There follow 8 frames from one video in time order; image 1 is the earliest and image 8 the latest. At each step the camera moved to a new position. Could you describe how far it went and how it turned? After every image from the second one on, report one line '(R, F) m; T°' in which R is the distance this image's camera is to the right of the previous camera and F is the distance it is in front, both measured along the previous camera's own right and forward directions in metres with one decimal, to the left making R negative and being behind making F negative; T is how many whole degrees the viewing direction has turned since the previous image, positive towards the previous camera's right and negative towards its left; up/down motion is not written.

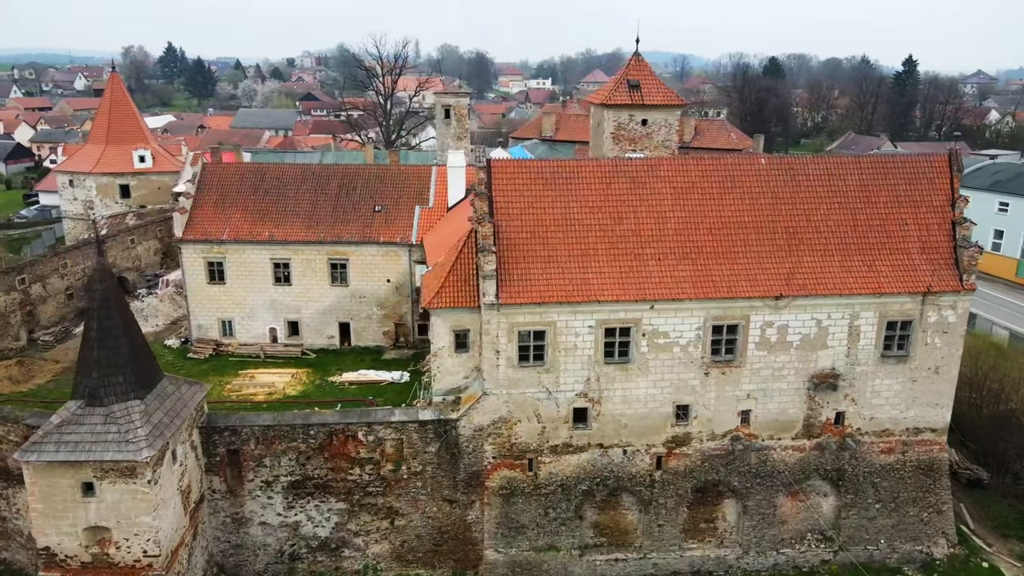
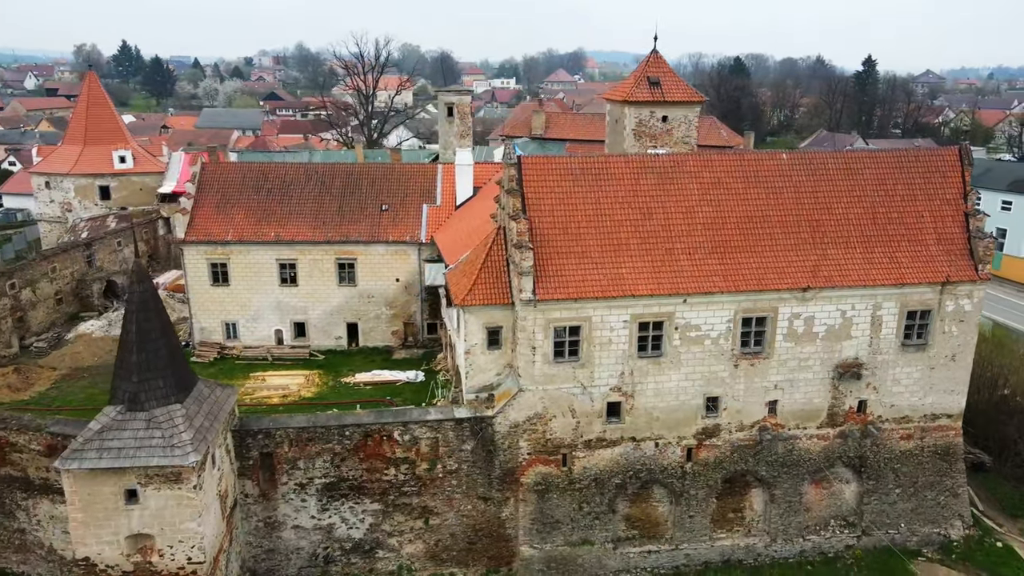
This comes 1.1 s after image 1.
(-1.8, 0.0) m; +3°
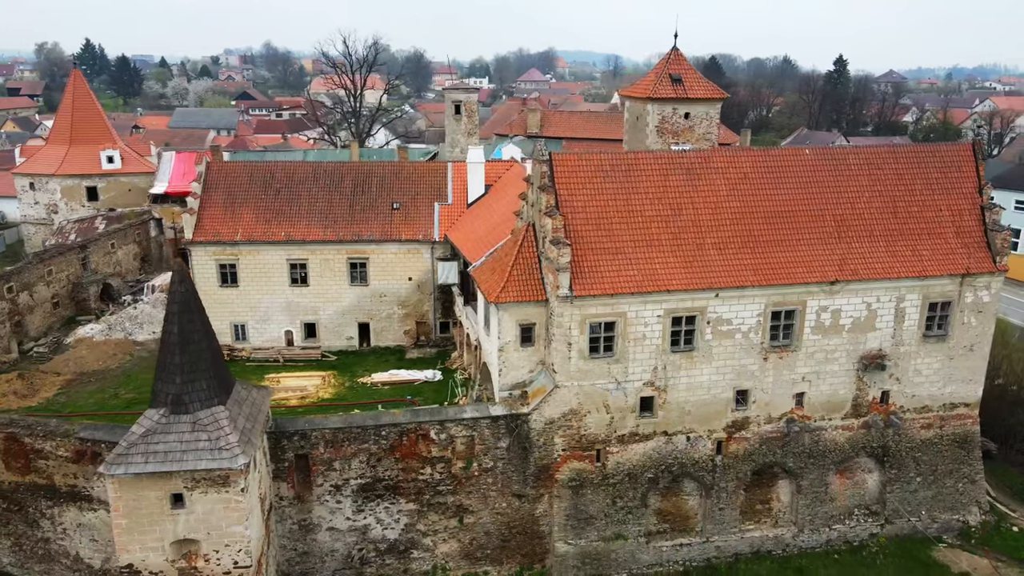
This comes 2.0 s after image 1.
(-1.6, 0.0) m; +2°
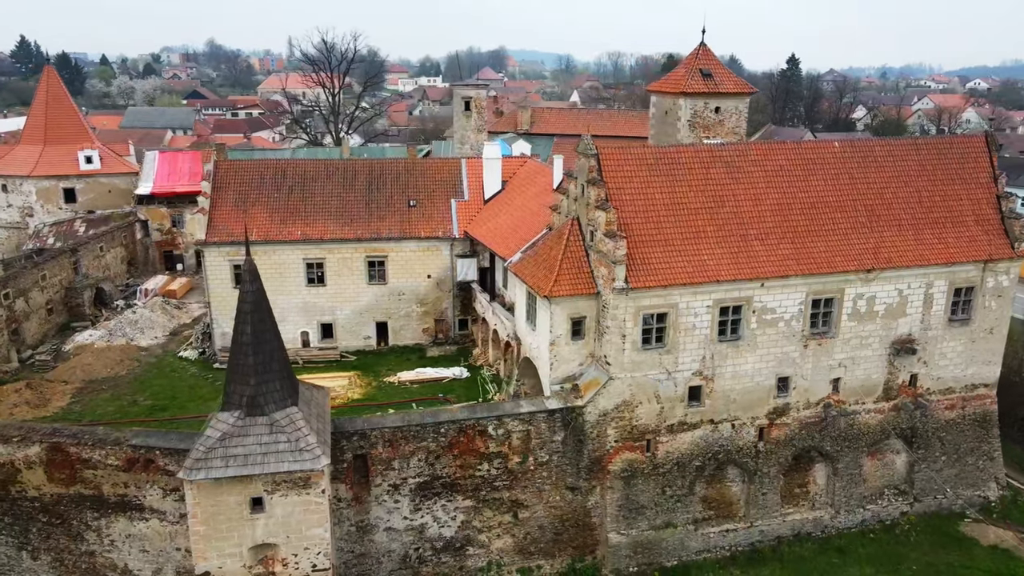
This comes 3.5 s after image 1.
(-2.5, +0.1) m; +4°
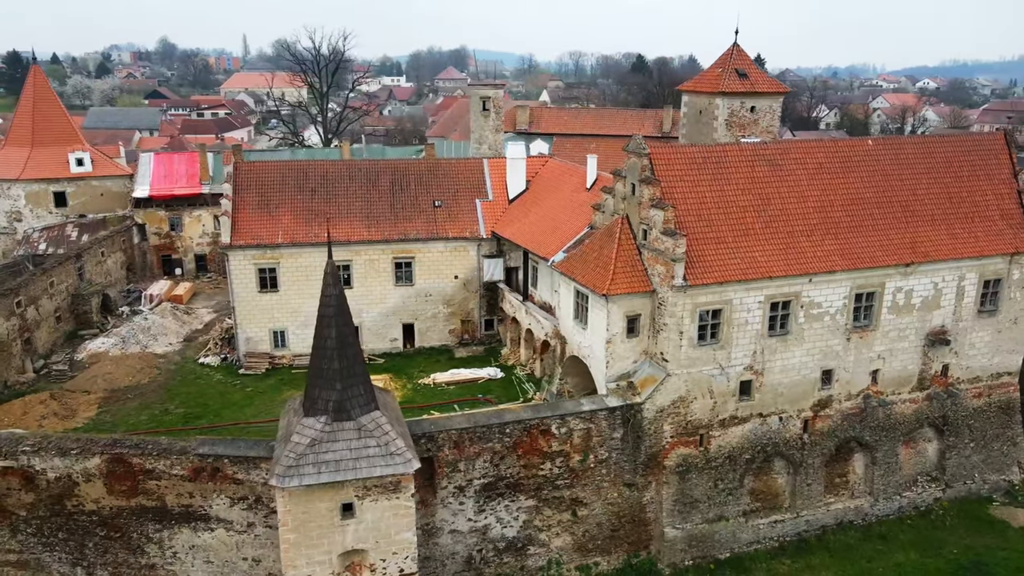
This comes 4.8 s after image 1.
(-2.4, 0.0) m; +3°
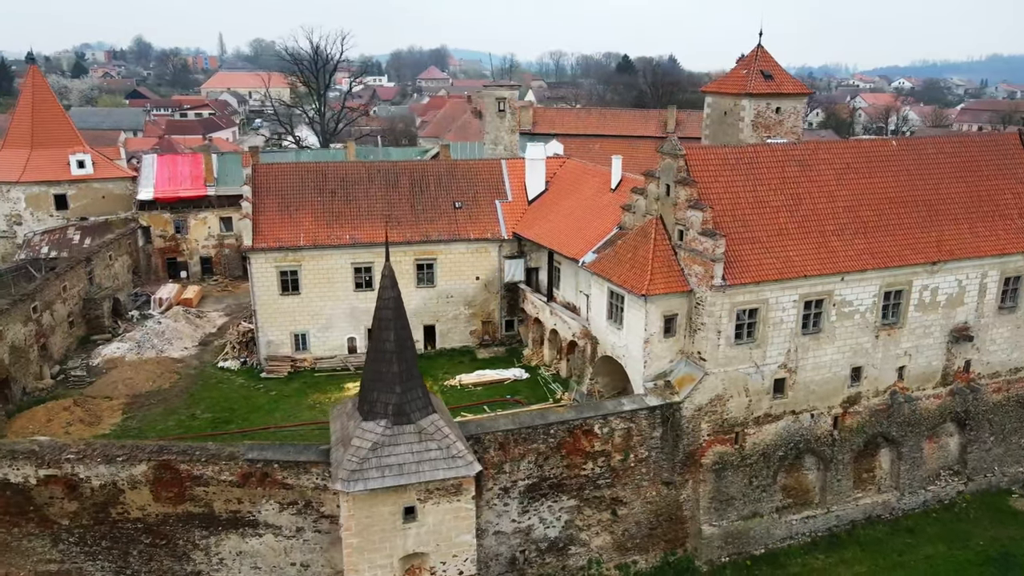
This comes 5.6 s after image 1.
(-1.5, 0.0) m; +2°
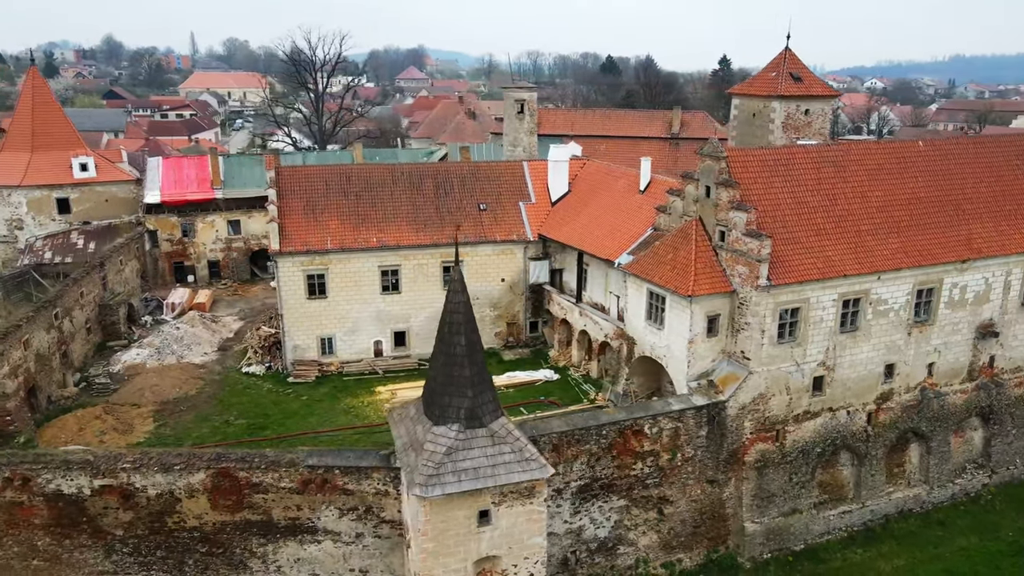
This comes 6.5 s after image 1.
(-1.8, 0.0) m; +2°
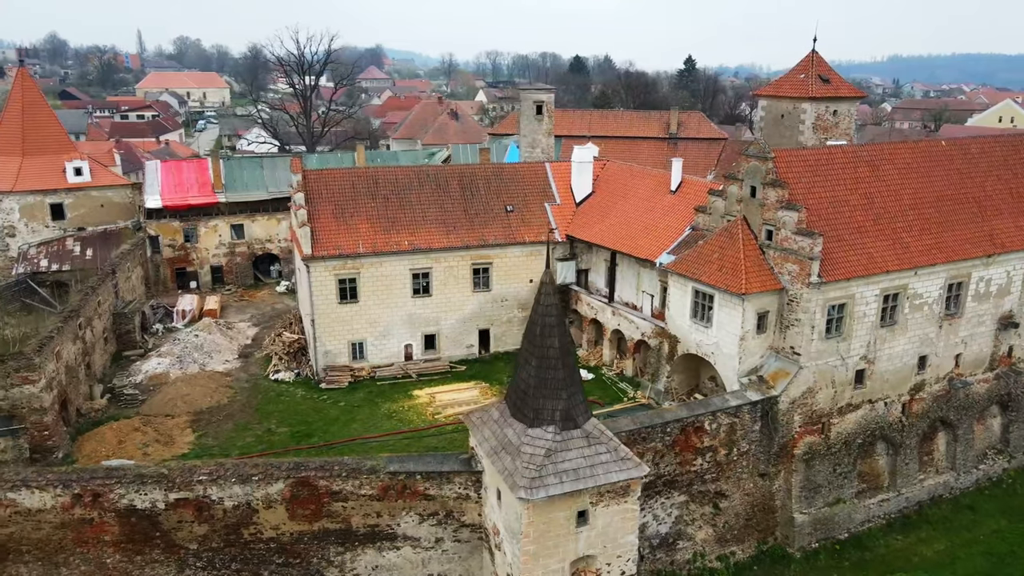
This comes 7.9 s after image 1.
(-2.5, 0.0) m; +3°
